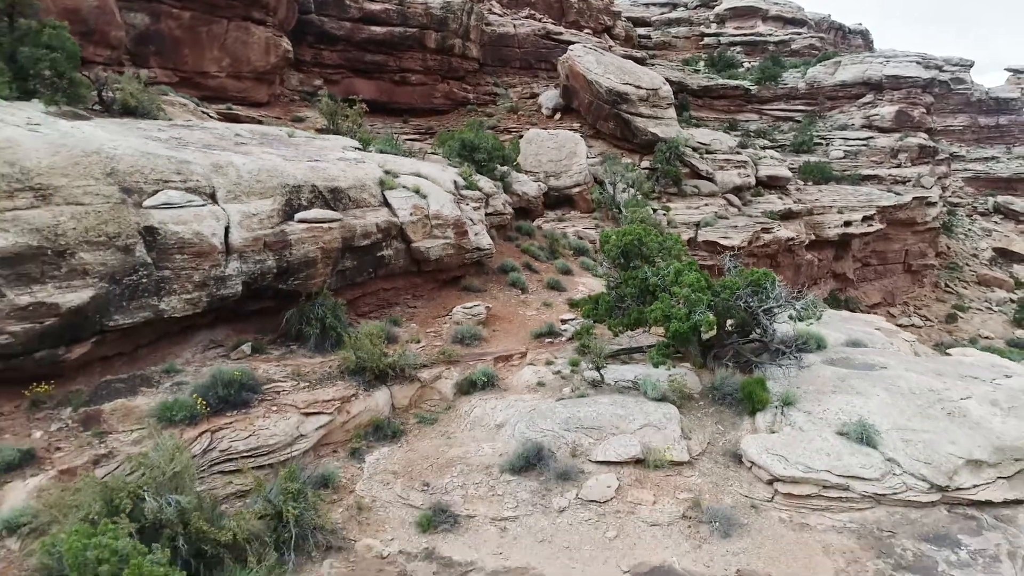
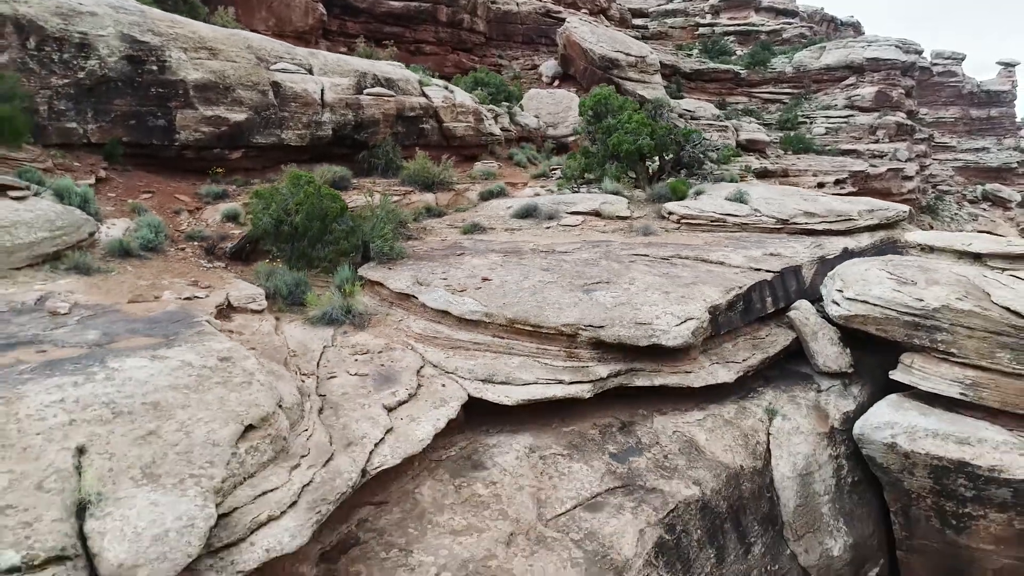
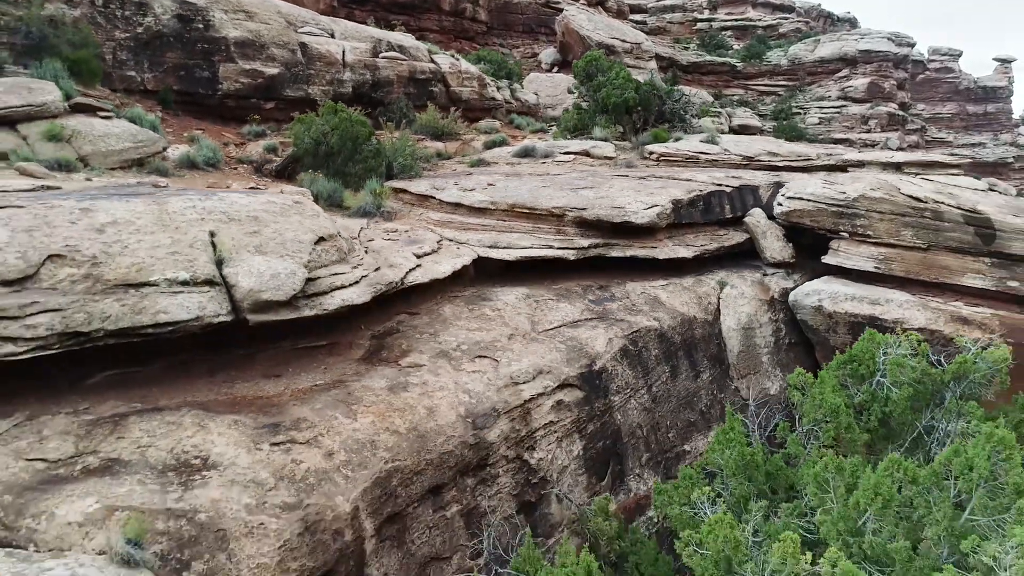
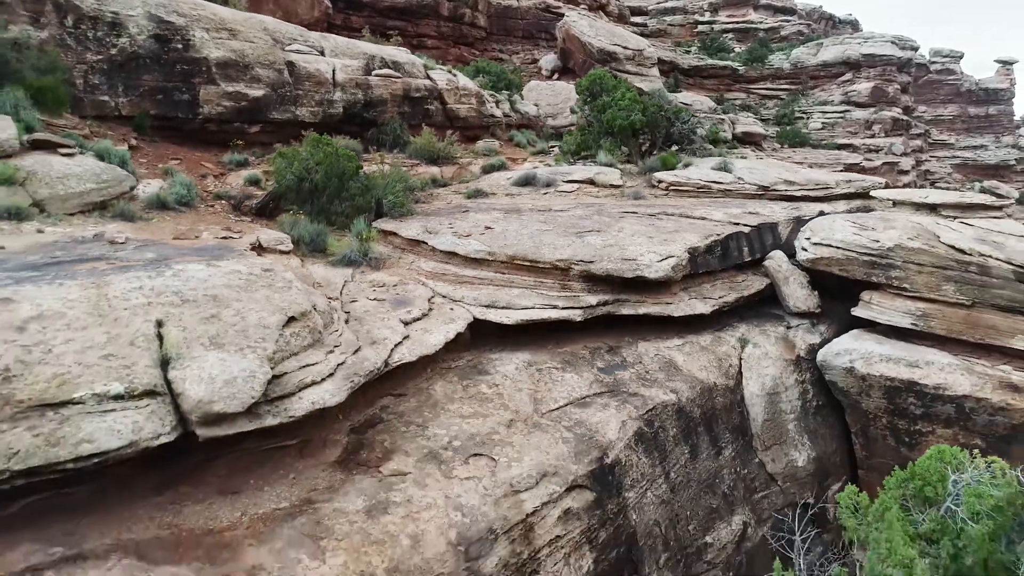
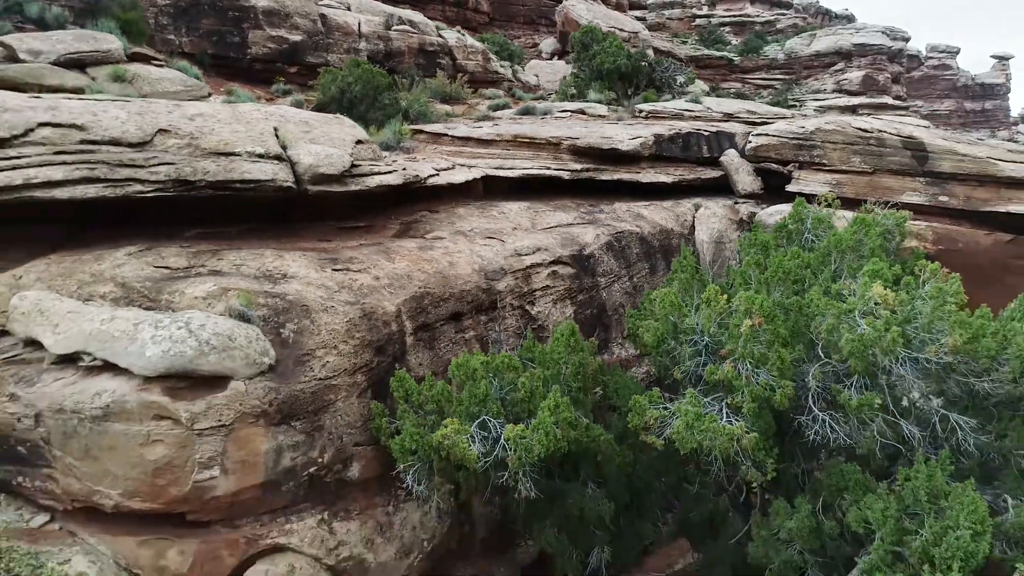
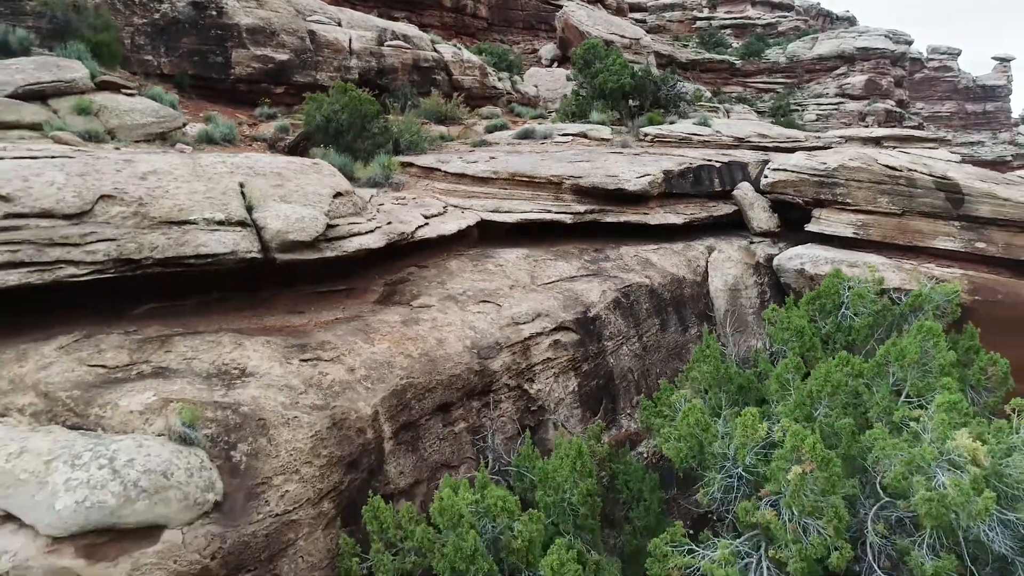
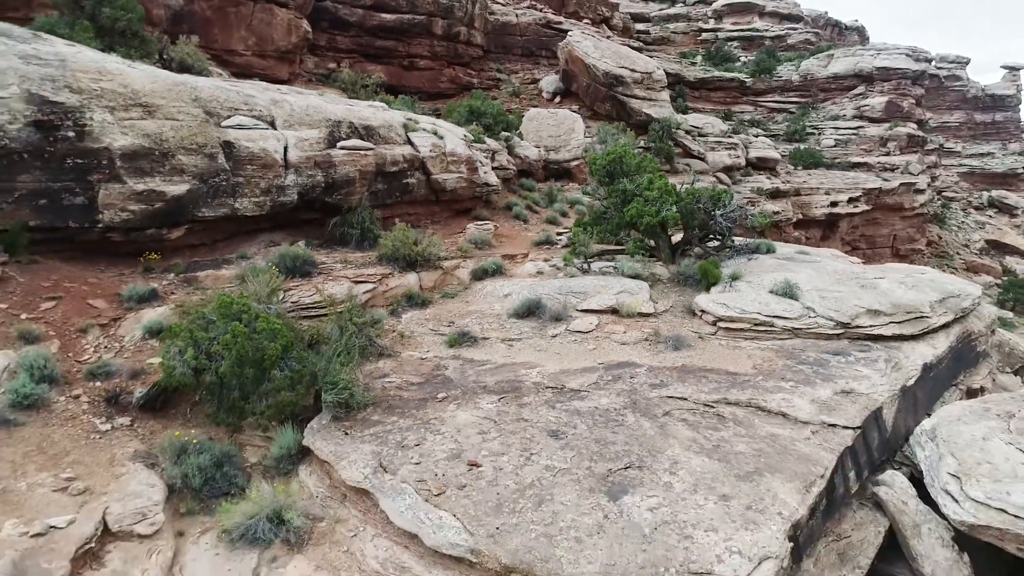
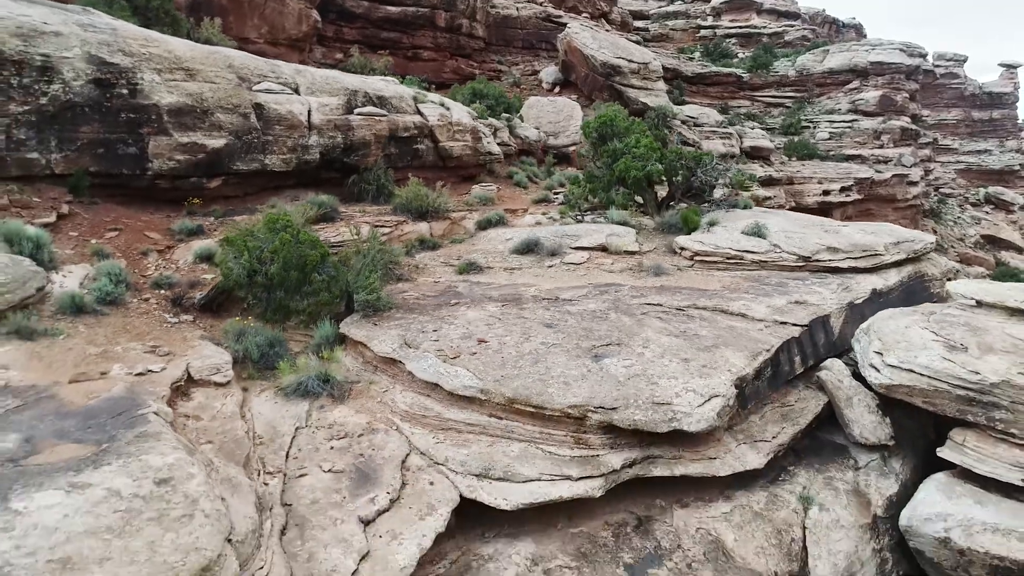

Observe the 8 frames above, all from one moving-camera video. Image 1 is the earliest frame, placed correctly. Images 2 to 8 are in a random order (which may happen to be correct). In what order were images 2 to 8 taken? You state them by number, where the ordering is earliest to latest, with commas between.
7, 8, 2, 4, 3, 6, 5
